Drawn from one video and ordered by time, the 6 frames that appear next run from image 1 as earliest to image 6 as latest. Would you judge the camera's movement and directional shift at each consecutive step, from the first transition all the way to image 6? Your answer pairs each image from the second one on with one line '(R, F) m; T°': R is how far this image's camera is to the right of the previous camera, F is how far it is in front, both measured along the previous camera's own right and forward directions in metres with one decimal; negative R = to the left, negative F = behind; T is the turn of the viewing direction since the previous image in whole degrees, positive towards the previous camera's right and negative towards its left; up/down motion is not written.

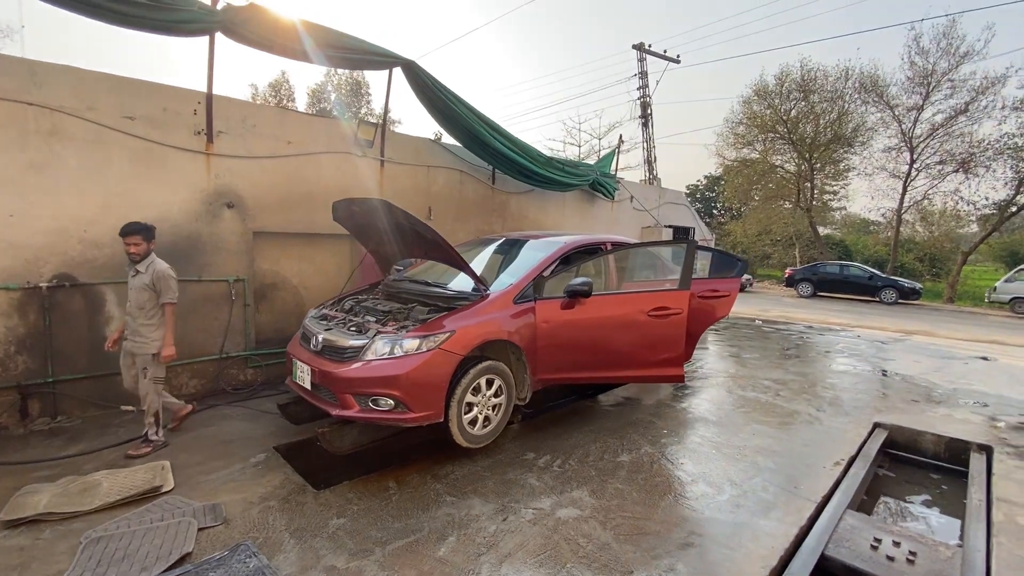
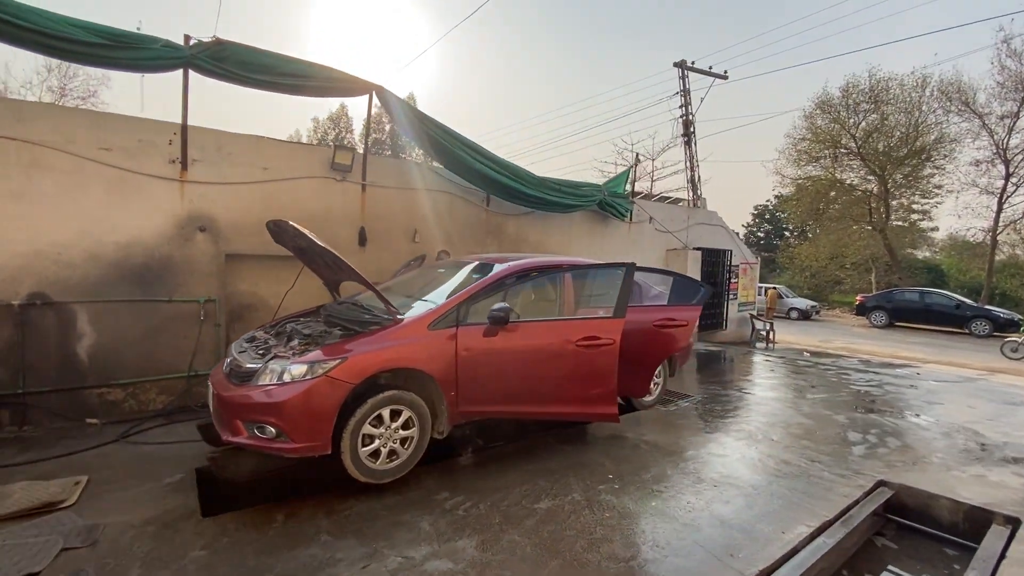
(+1.1, +0.3) m; -8°
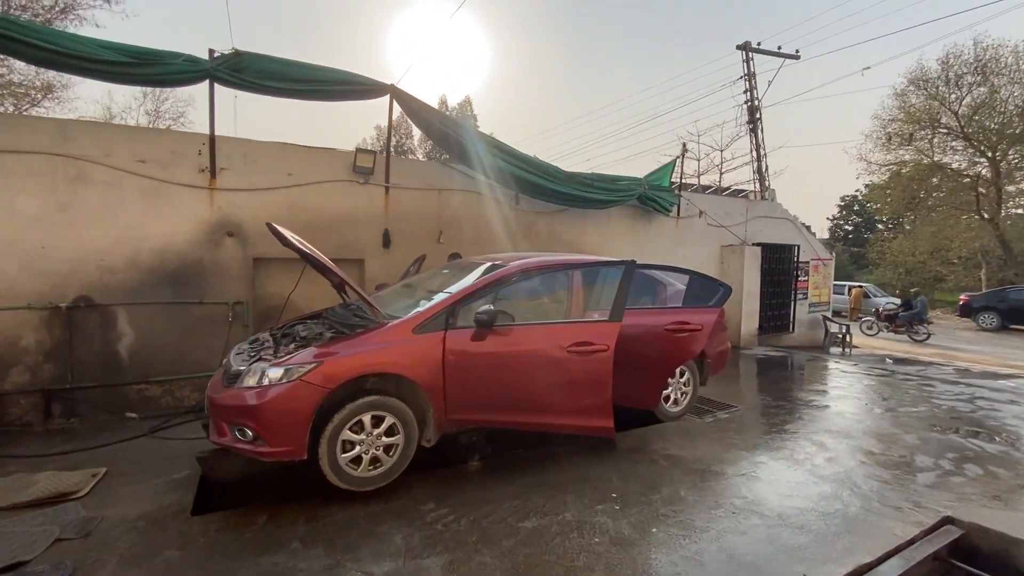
(+0.6, +0.3) m; -8°
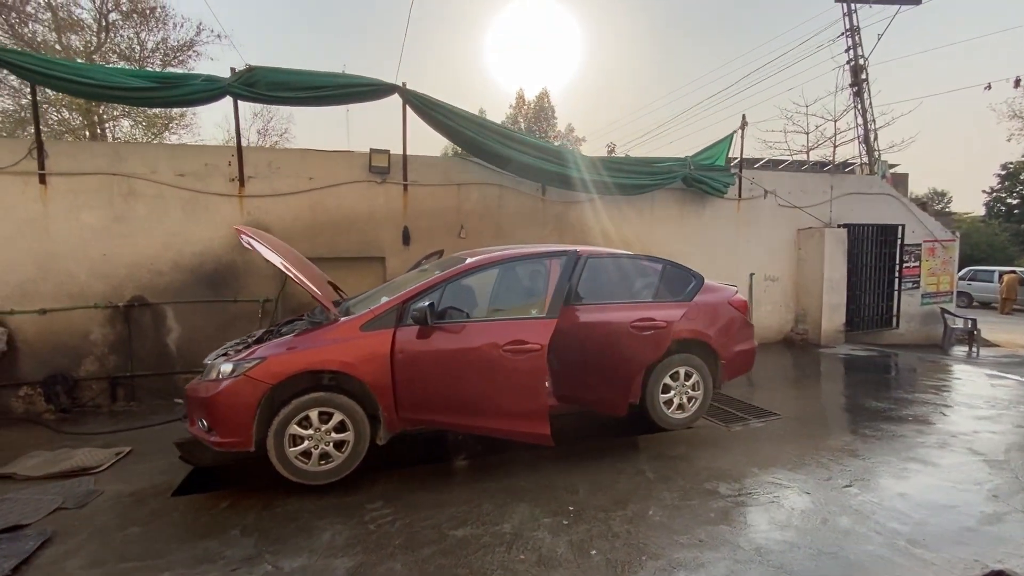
(+1.1, +0.3) m; -12°
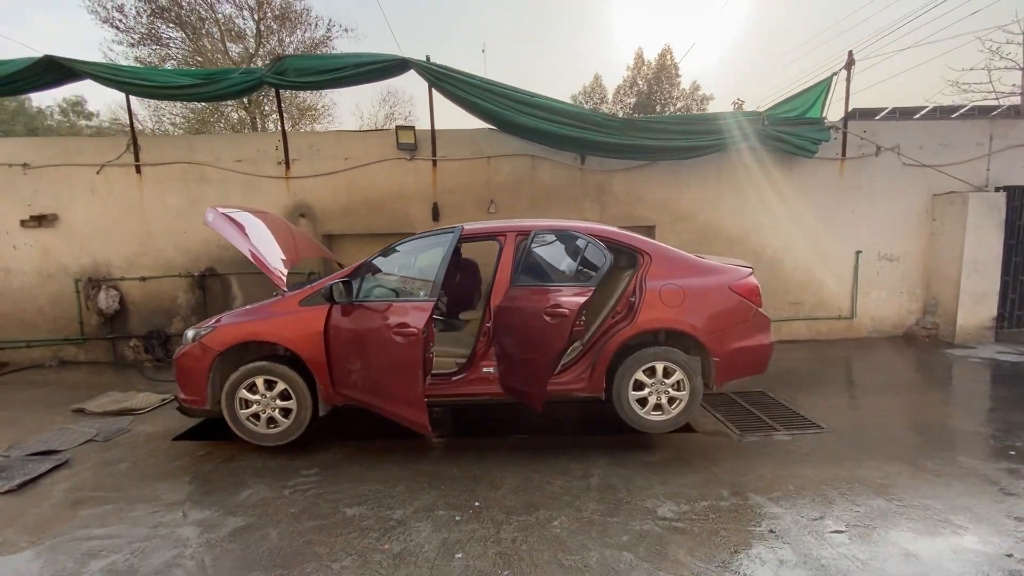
(+1.4, +0.5) m; -16°
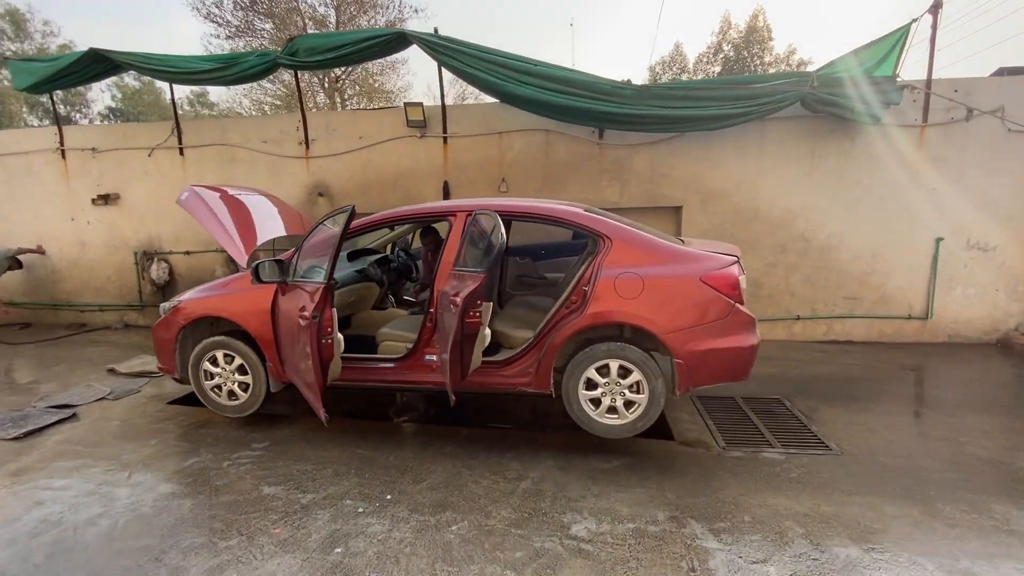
(+1.0, +0.3) m; -10°
